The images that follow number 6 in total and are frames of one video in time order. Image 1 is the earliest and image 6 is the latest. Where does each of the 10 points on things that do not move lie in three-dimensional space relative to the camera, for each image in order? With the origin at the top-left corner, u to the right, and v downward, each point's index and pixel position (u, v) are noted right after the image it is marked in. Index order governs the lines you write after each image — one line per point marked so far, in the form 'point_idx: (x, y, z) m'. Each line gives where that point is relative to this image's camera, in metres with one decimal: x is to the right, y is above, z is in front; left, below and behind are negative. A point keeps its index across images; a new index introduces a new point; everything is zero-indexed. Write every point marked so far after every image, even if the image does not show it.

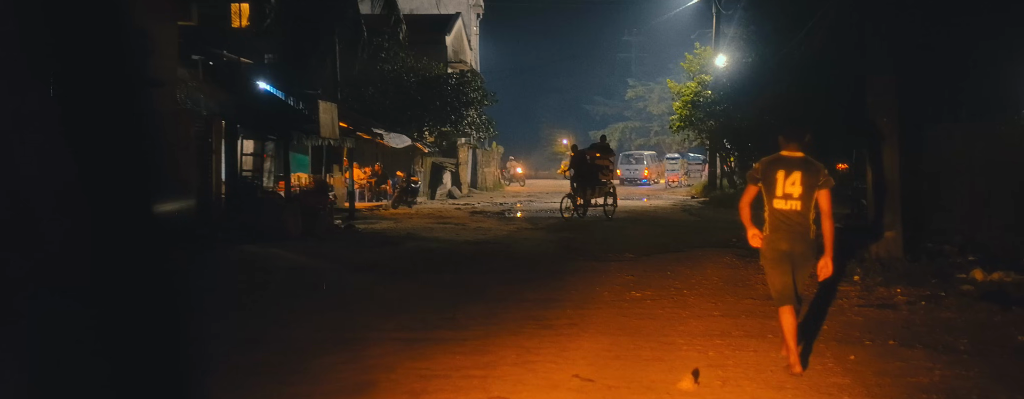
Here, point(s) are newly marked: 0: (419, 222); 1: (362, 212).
0: (-1.9, -0.5, +17.1) m
1: (-3.3, -0.3, +18.4) m
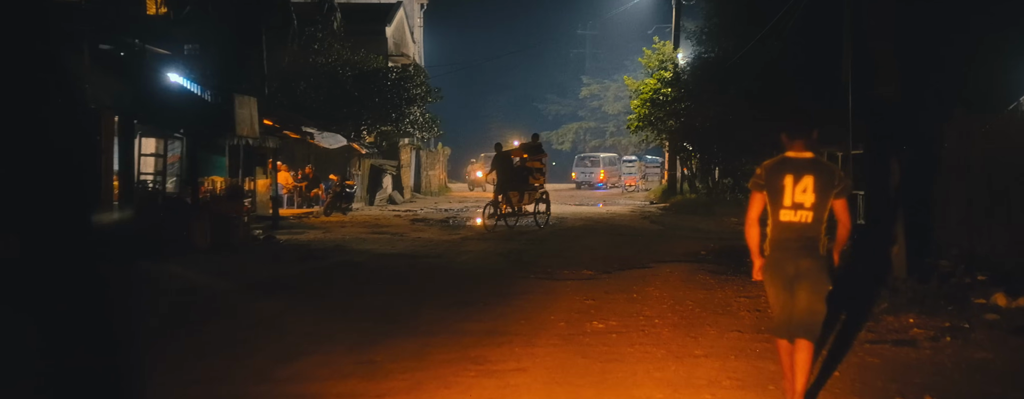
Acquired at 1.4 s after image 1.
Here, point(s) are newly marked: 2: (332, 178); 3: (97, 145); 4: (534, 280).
0: (-3.0, -0.6, +15.3) m
1: (-4.4, -0.4, +16.4) m
2: (-4.1, +0.5, +18.8) m
3: (-6.0, +0.8, +12.0) m
4: (+0.3, -1.1, +10.8) m
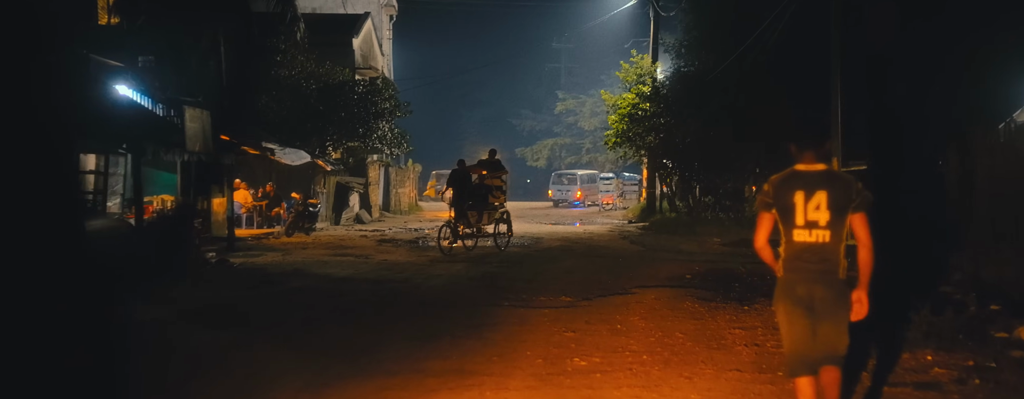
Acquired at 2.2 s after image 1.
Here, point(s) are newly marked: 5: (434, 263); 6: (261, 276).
0: (-3.4, -0.9, +14.3) m
1: (-5.0, -0.8, +15.4) m
2: (-4.7, +0.1, +17.8) m
3: (-6.4, +0.5, +10.9) m
4: (-0.1, -1.3, +10.0) m
5: (-1.3, -1.1, +13.8) m
6: (-3.7, -1.1, +12.1) m
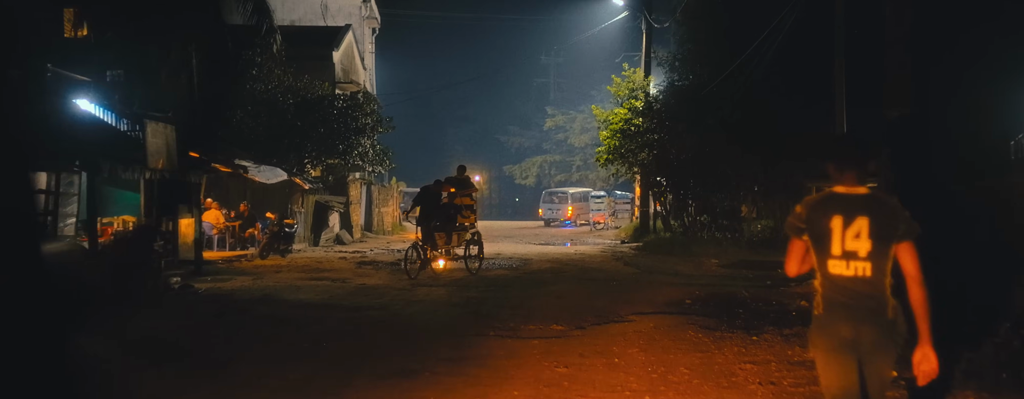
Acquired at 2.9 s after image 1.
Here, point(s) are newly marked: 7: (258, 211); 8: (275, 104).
0: (-3.6, -1.3, +13.4) m
1: (-5.2, -1.1, +14.5) m
2: (-4.9, -0.3, +16.9) m
3: (-6.5, +0.3, +10.0) m
4: (-0.2, -1.5, +9.1) m
5: (-1.5, -1.4, +12.9) m
6: (-3.9, -1.4, +11.2) m
7: (-6.1, -0.3, +20.0) m
8: (-5.6, +2.3, +19.6) m
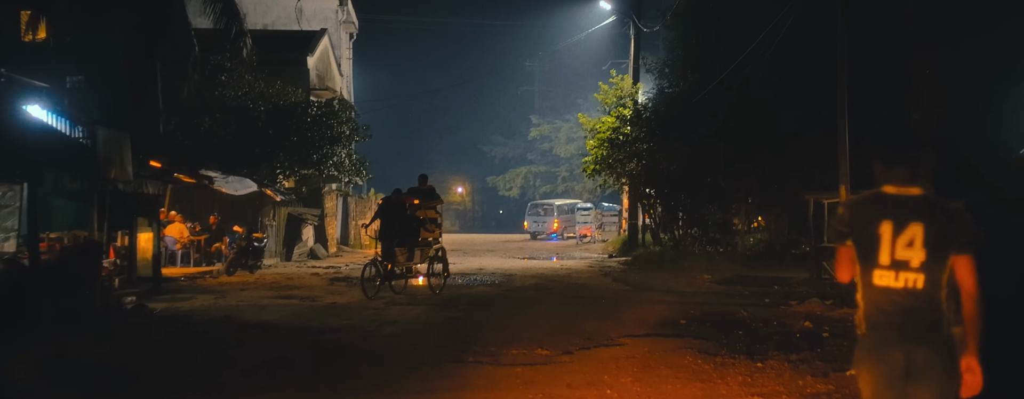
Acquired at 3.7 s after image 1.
0: (-3.9, -1.5, +12.5) m
1: (-5.5, -1.3, +13.5) m
2: (-5.3, -0.6, +15.9) m
3: (-6.7, +0.1, +9.1) m
4: (-0.4, -1.7, +8.2) m
5: (-1.8, -1.6, +12.0) m
6: (-4.1, -1.6, +10.3) m
7: (-6.5, -0.6, +19.1) m
8: (-6.0, +2.0, +18.7) m
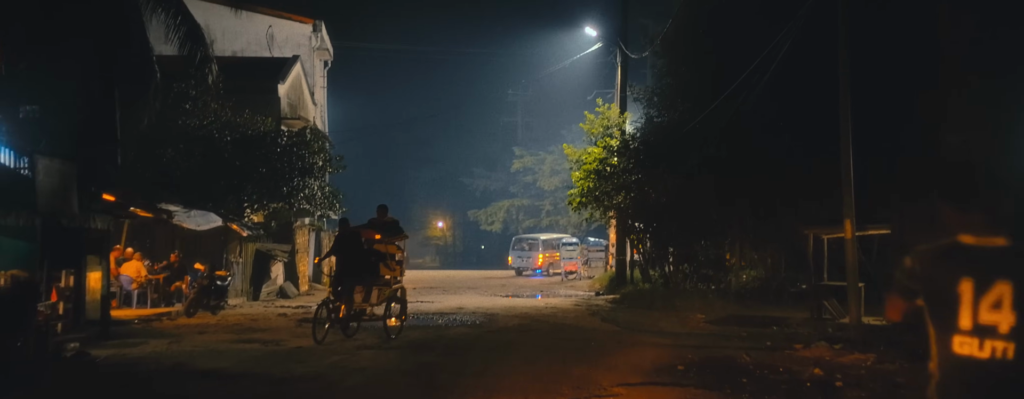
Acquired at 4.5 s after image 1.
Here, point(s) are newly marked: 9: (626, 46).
0: (-4.2, -2.0, +11.5) m
1: (-5.7, -1.9, +12.5) m
2: (-5.6, -1.2, +14.9) m
3: (-6.9, -0.2, +8.0) m
4: (-0.6, -2.0, +7.3) m
5: (-2.0, -2.0, +11.0) m
6: (-4.3, -2.0, +9.2) m
7: (-6.9, -1.3, +18.0) m
8: (-6.4, +1.2, +17.8) m
9: (+2.6, +3.5, +18.8) m
